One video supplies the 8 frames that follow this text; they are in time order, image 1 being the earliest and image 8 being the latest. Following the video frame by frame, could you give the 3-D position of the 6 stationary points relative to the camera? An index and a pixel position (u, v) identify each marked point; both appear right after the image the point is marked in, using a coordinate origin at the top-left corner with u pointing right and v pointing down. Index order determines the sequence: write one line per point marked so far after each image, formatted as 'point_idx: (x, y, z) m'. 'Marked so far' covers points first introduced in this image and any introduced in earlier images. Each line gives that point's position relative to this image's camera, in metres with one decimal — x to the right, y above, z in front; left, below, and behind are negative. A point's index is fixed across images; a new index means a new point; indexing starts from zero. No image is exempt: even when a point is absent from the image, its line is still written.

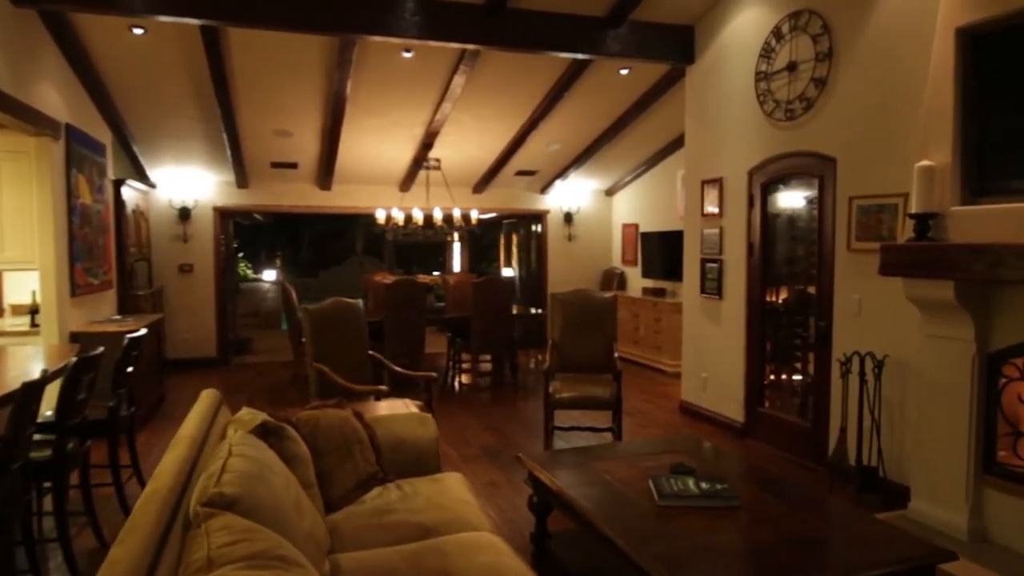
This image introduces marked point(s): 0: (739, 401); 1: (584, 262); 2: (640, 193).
0: (+1.8, -0.9, +5.5) m
1: (+1.1, +0.4, +10.5) m
2: (+1.8, +1.4, +9.8) m
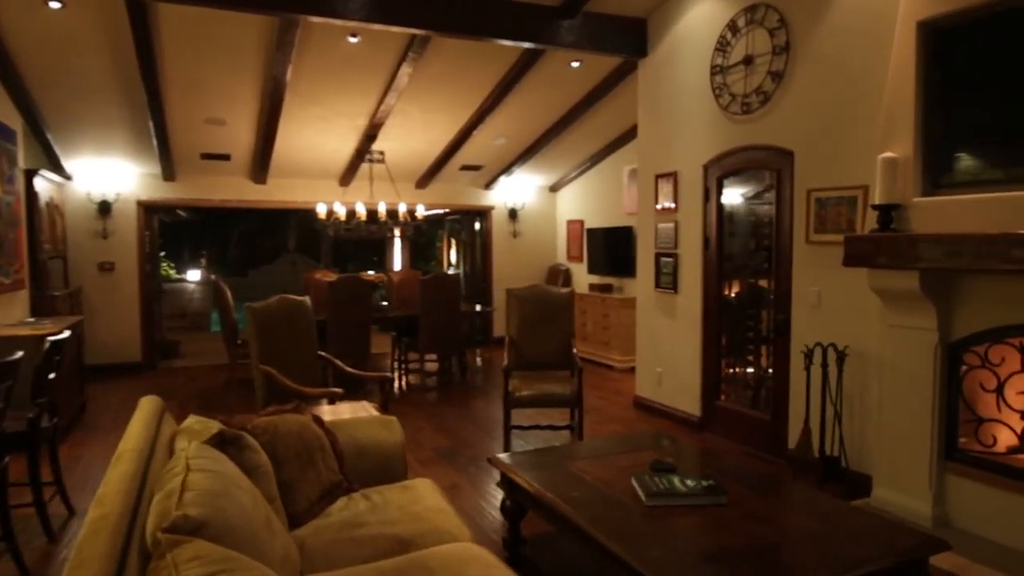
0: (+1.5, -0.9, +5.5) m
1: (+0.3, +0.4, +10.4) m
2: (+1.0, +1.4, +9.7) m
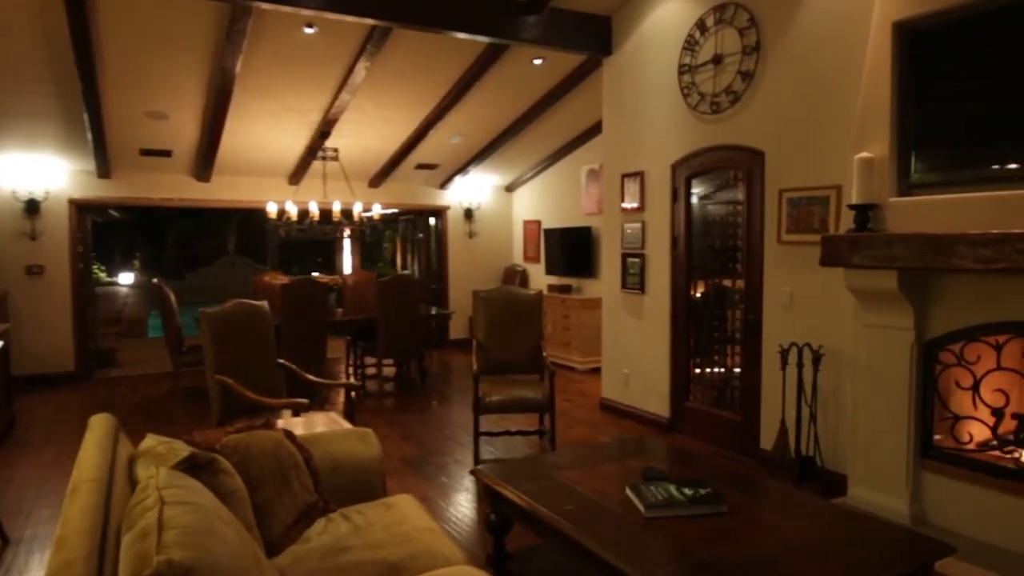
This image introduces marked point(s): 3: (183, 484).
0: (+1.2, -0.9, +5.4) m
1: (-0.4, +0.4, +10.2) m
2: (+0.4, +1.4, +9.6) m
3: (-0.9, -0.5, +1.8) m
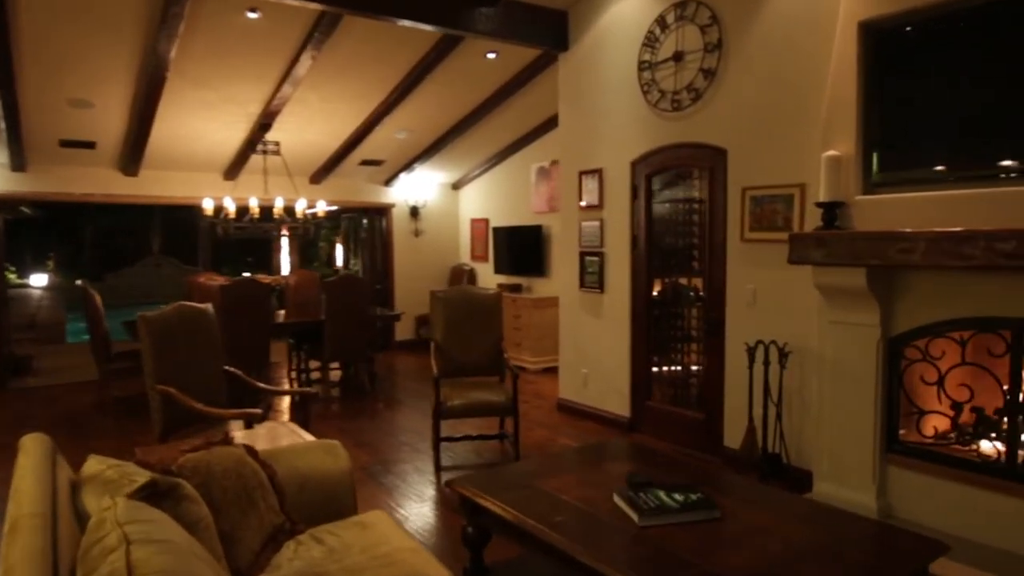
0: (+0.9, -0.9, +5.4) m
1: (-1.2, +0.4, +10.0) m
2: (-0.3, +1.4, +9.5) m
3: (-0.8, -0.5, +1.6) m
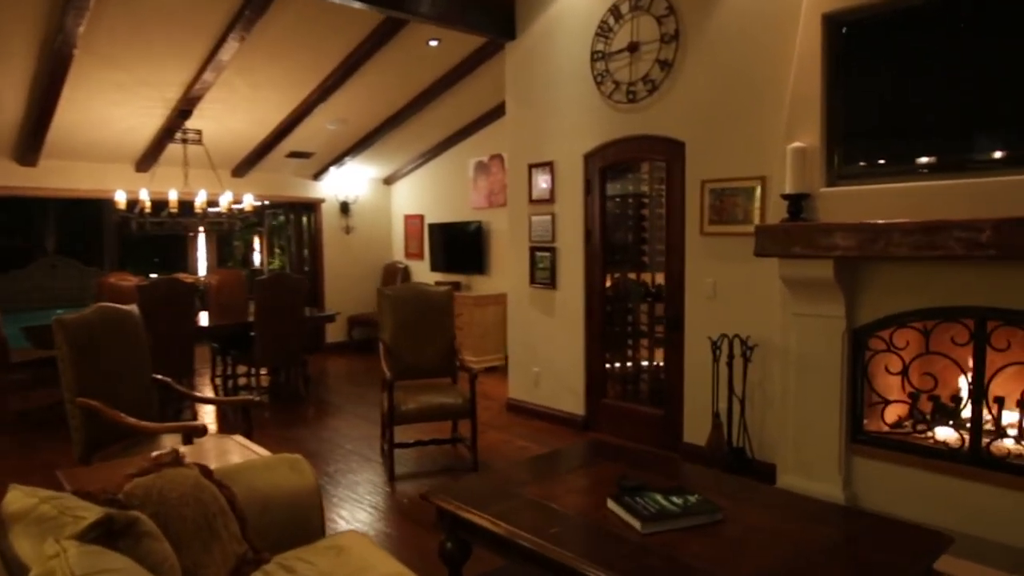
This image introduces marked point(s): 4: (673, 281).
0: (+0.5, -0.8, +5.3) m
1: (-2.1, +0.4, +9.6) m
2: (-1.2, +1.4, +9.2) m
3: (-0.8, -0.5, +1.3) m
4: (+1.1, +0.1, +4.6) m
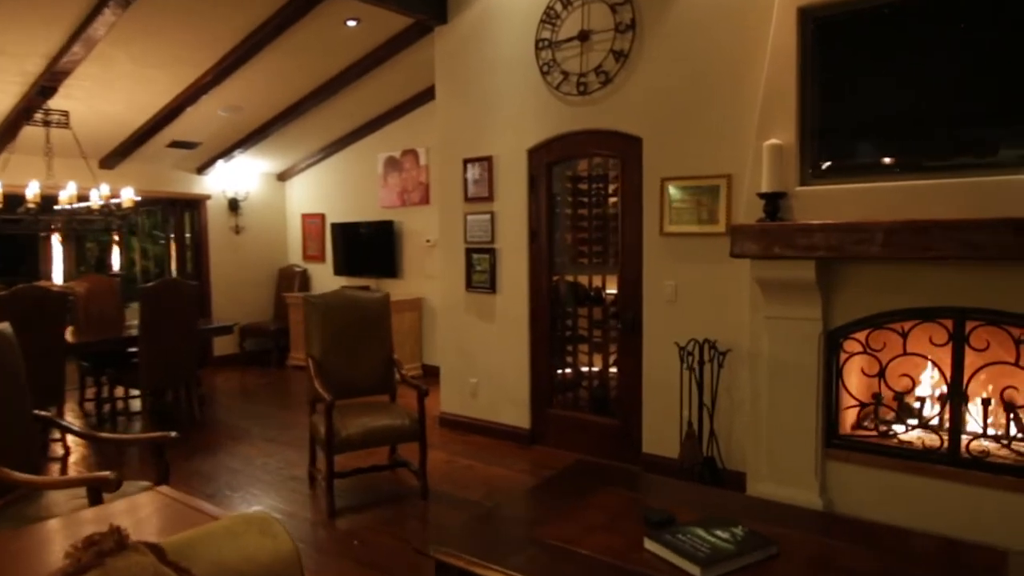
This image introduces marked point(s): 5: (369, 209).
0: (+0.1, -0.8, +4.9) m
1: (-3.3, +0.4, +8.7) m
2: (-2.3, +1.4, +8.5) m
3: (-0.5, -0.5, +0.8) m
4: (+0.8, 0.0, +4.4) m
5: (-1.7, +1.0, +8.0) m
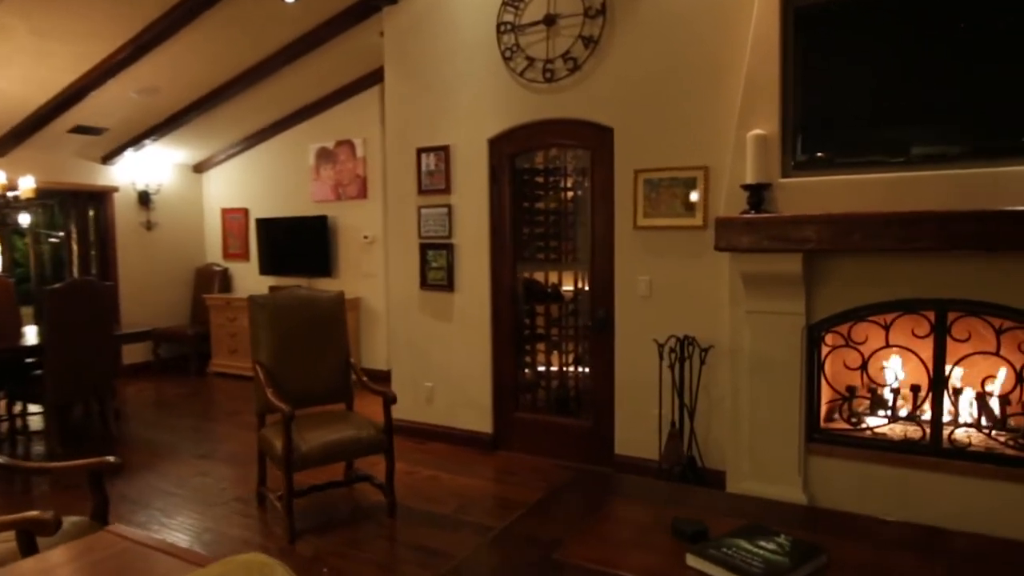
0: (-0.2, -0.8, +4.7) m
1: (-4.1, +0.4, +8.0) m
2: (-3.1, +1.4, +7.9) m
3: (-0.2, -0.5, +0.5) m
4: (+0.5, +0.1, +4.2) m
5: (-2.4, +1.0, +7.5) m
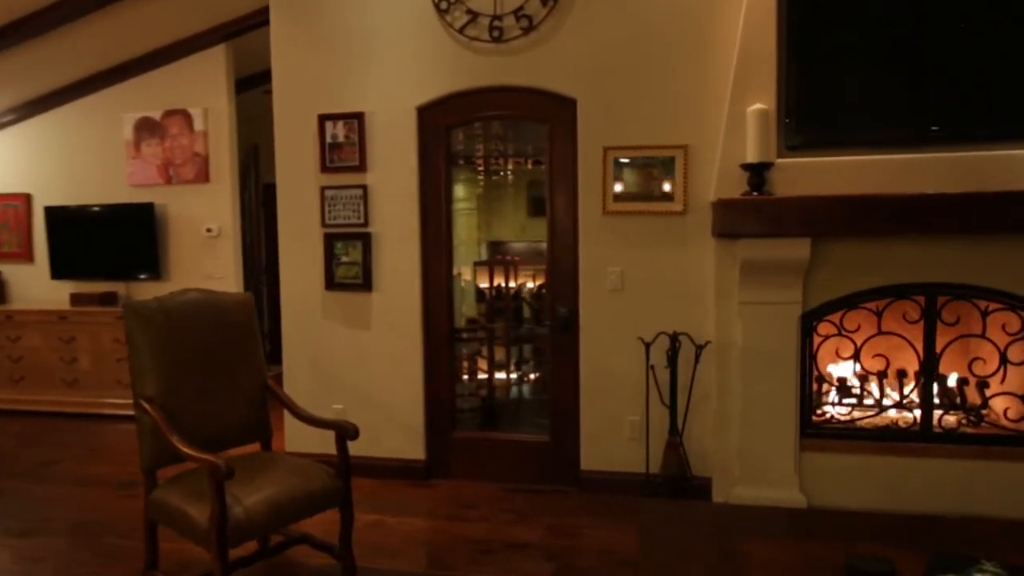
0: (-0.6, -0.8, +3.9) m
1: (-5.3, +0.2, +5.9) m
2: (-4.3, +1.3, +6.1) m
3: (+0.7, -0.5, -0.1) m
4: (+0.2, +0.1, +3.7) m
5: (-3.5, +0.9, +6.0) m
